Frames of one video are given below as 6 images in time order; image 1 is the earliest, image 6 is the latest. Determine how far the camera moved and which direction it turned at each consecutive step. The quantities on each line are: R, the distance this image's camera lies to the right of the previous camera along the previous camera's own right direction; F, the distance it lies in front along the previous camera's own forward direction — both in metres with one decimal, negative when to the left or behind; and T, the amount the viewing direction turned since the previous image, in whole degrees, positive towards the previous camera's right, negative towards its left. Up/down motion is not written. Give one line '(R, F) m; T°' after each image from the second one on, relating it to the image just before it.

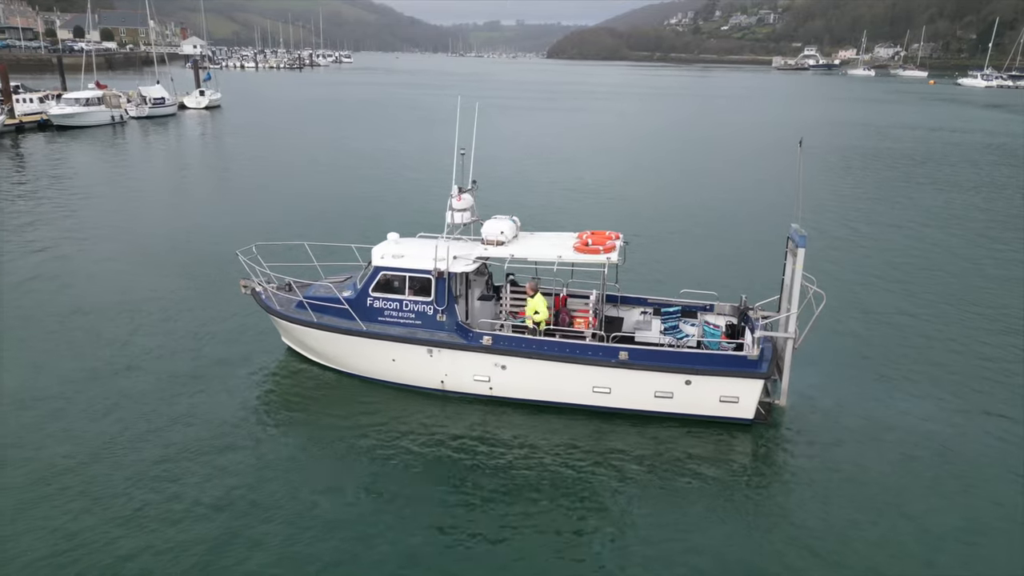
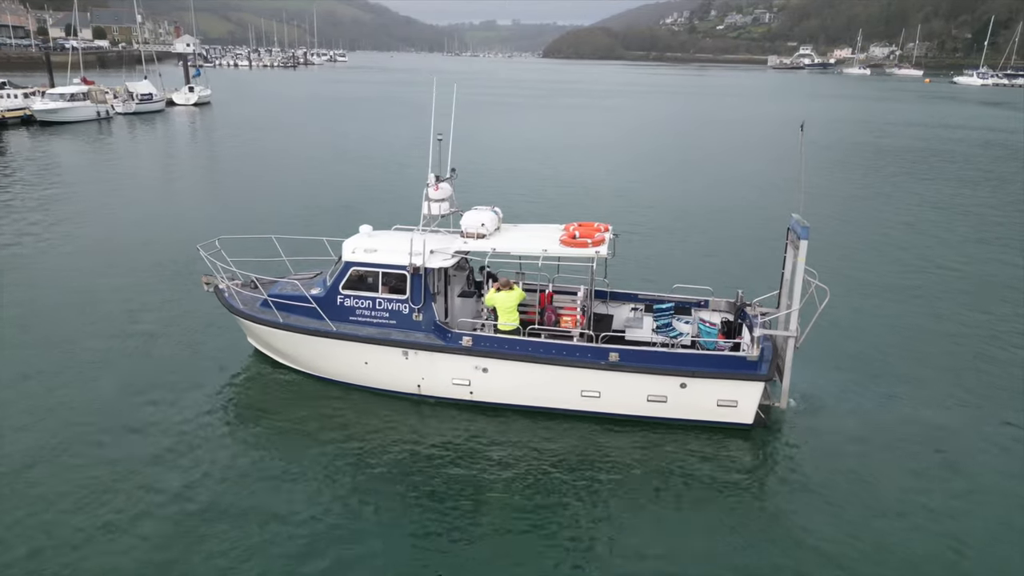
(+0.2, +0.9) m; 0°
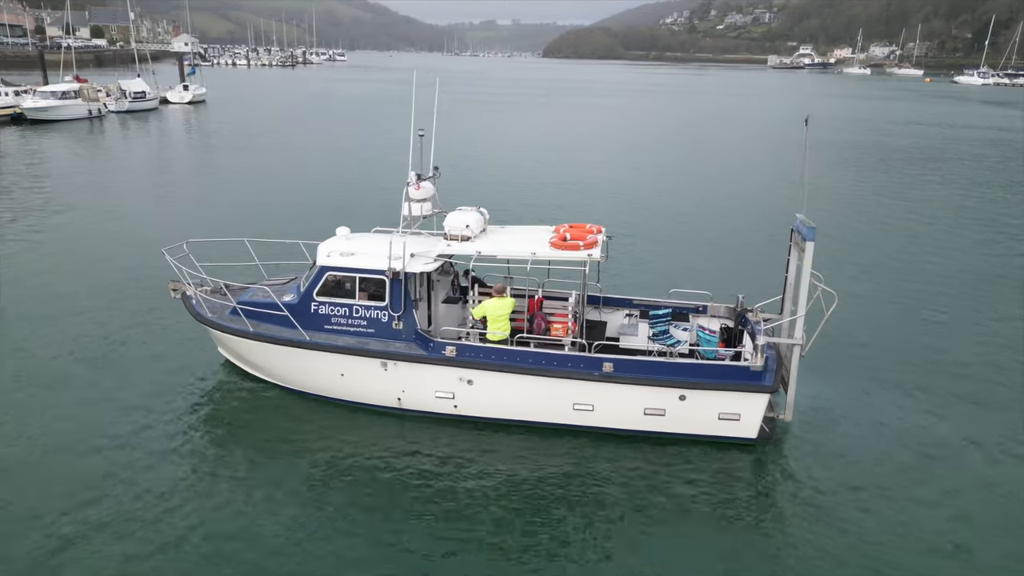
(+0.2, +0.8) m; 0°
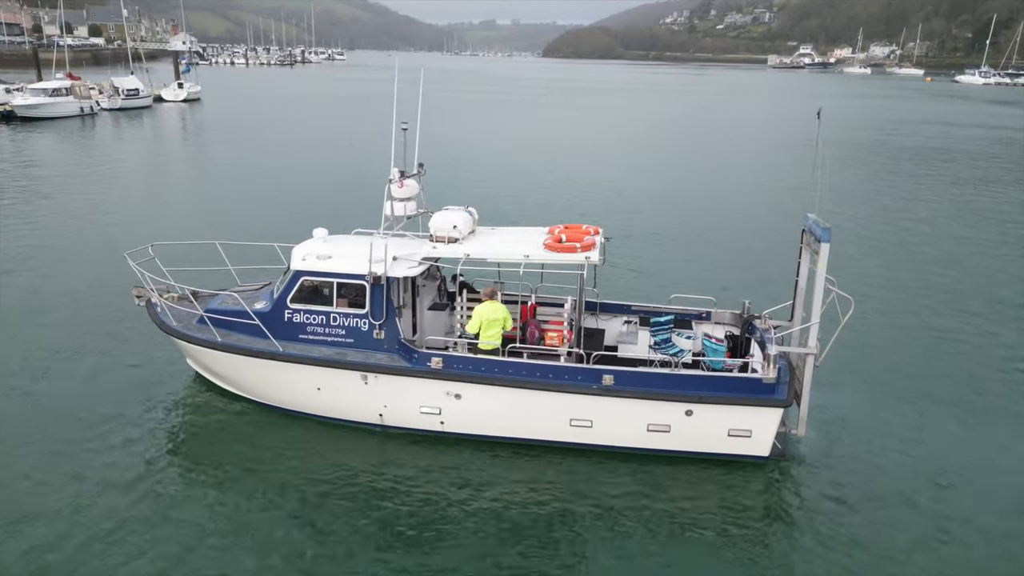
(+0.1, +0.9) m; 0°
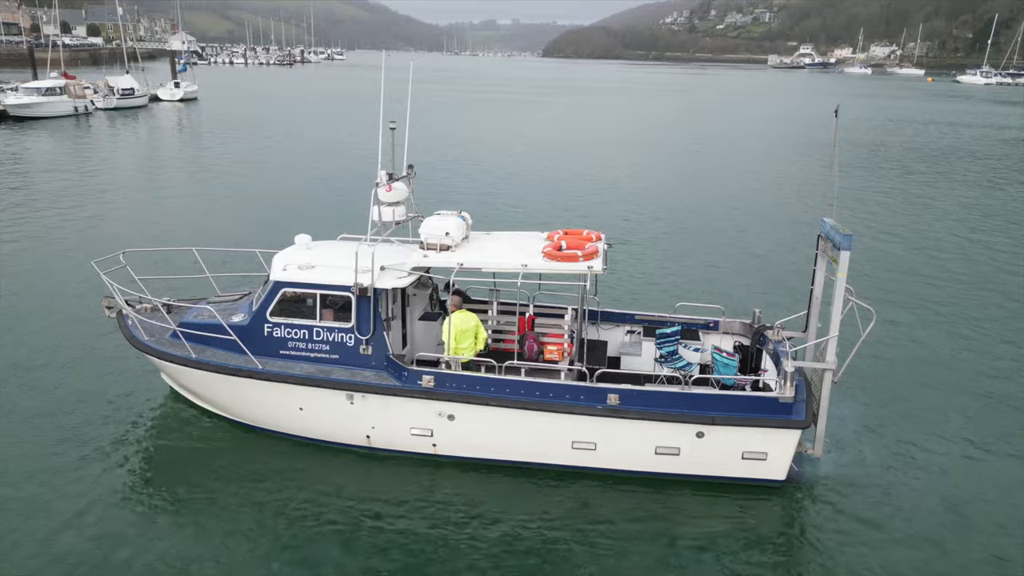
(0.0, +0.8) m; 0°
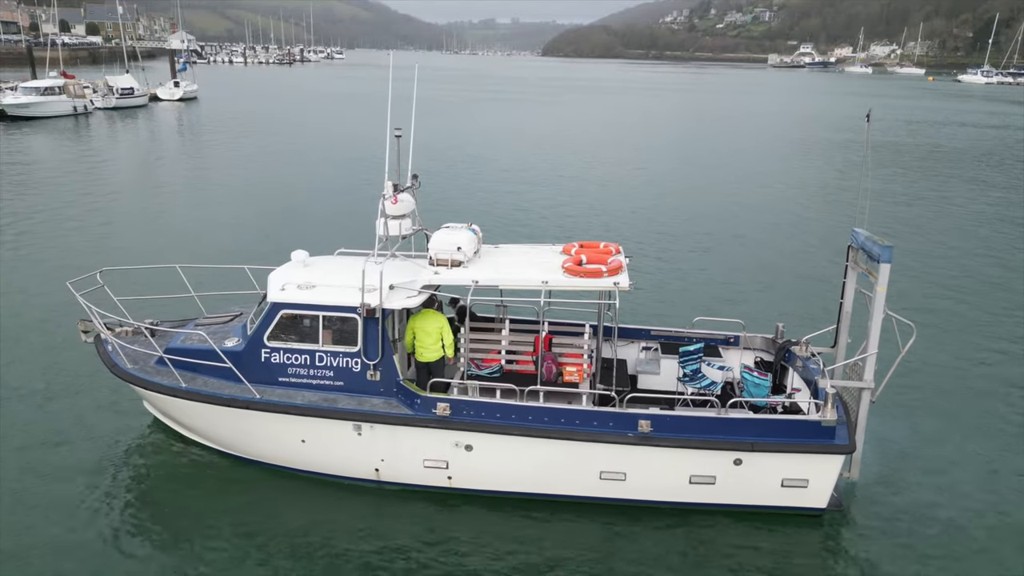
(-0.3, +0.7) m; 0°
